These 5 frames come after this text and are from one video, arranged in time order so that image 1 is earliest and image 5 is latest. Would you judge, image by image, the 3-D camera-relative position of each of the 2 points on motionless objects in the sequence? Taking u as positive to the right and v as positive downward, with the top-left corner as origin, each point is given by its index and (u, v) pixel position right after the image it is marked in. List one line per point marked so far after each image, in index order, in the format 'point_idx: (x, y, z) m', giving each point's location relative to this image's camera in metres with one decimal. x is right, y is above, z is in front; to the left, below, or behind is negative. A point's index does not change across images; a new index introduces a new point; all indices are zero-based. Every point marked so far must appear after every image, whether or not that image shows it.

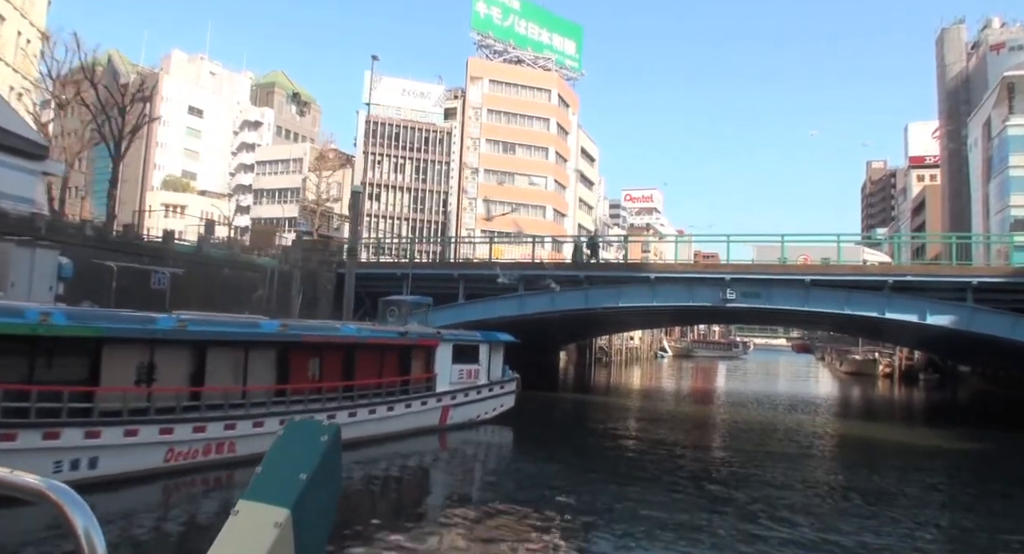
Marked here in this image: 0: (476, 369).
0: (-1.2, -2.7, +19.1) m
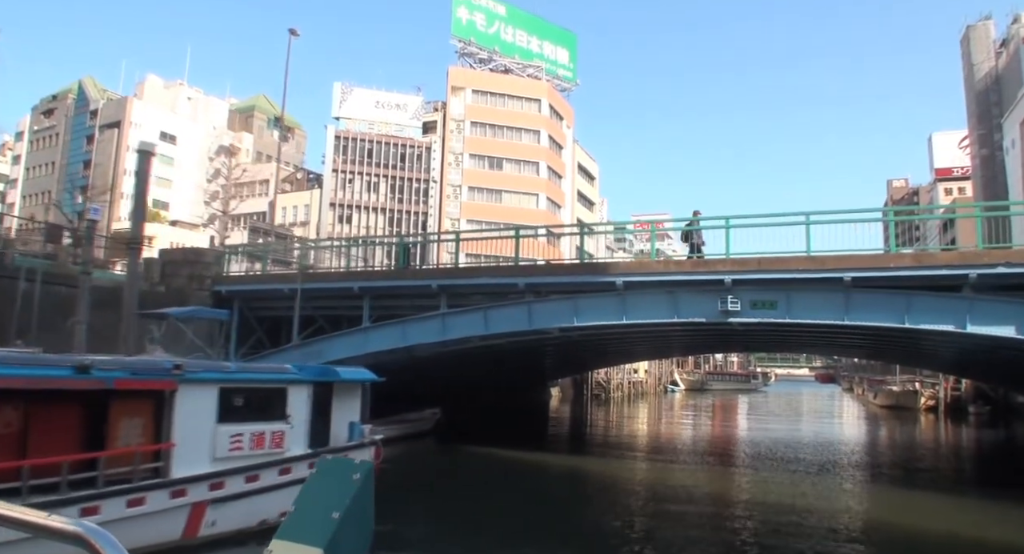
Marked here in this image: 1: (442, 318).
0: (-3.8, -2.6, +11.2) m
1: (-2.1, -1.2, +19.8) m
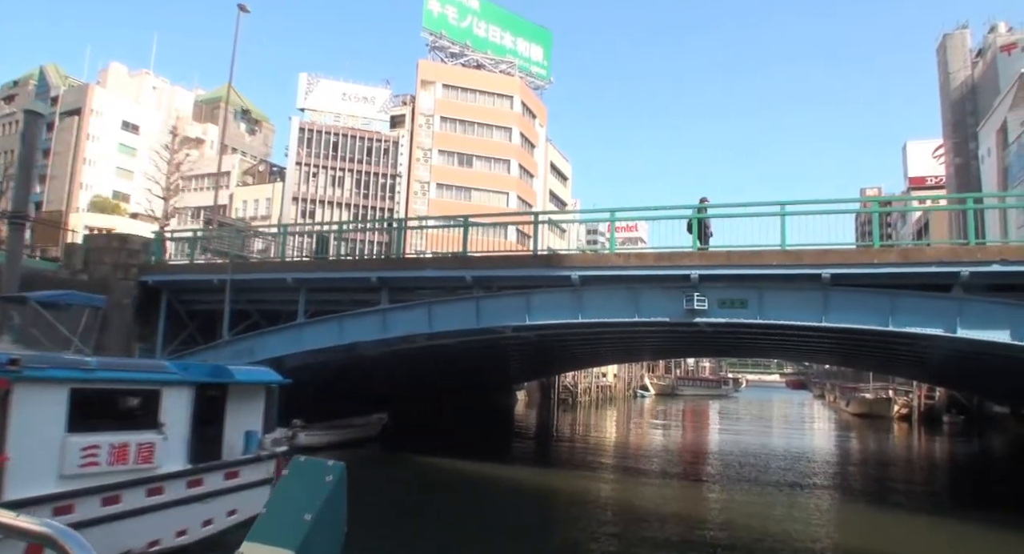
0: (-4.9, -2.3, +9.3) m
1: (-3.5, -1.0, +17.9) m
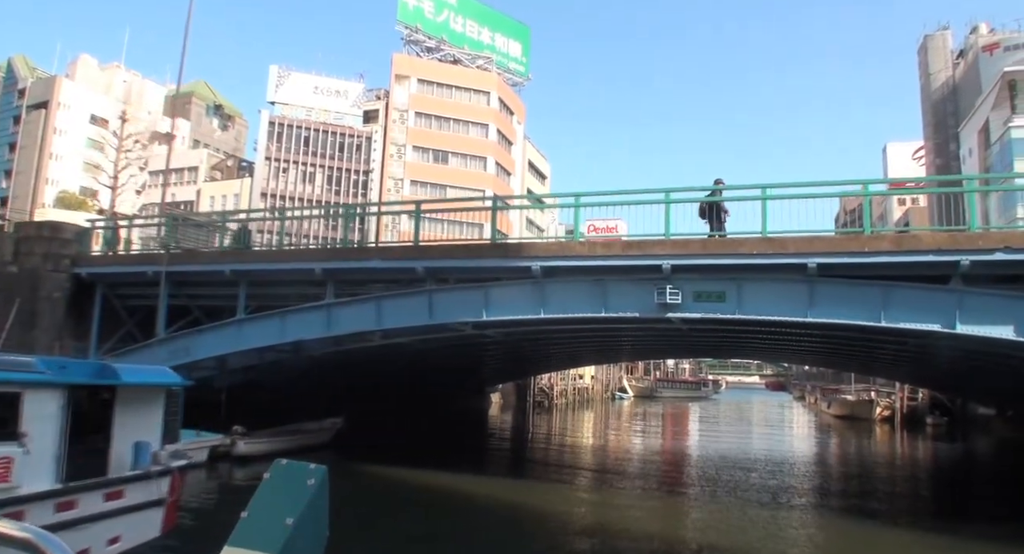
0: (-5.7, -2.1, +7.6) m
1: (-4.5, -0.8, +16.3) m
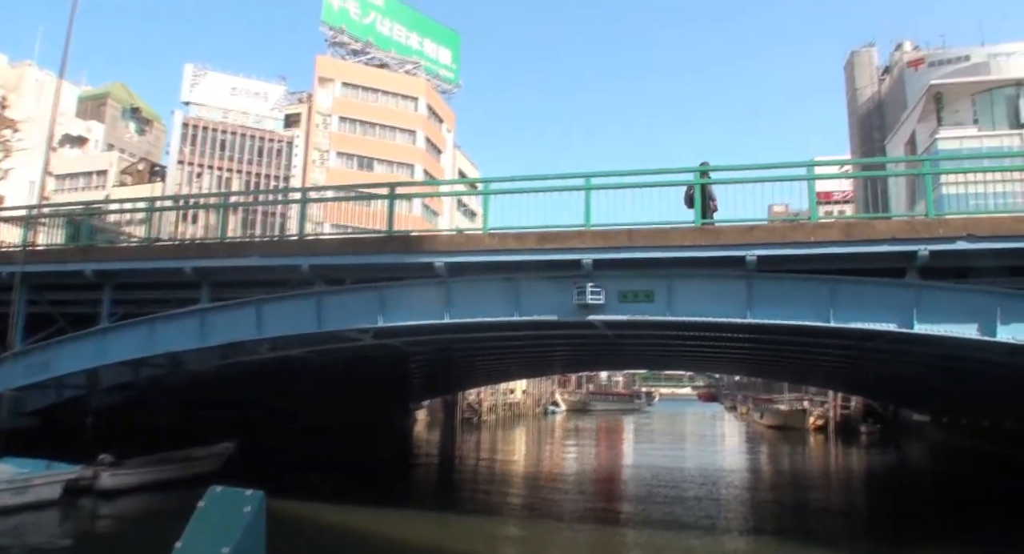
0: (-6.9, -1.9, +5.1) m
1: (-6.5, -0.8, +13.9) m
